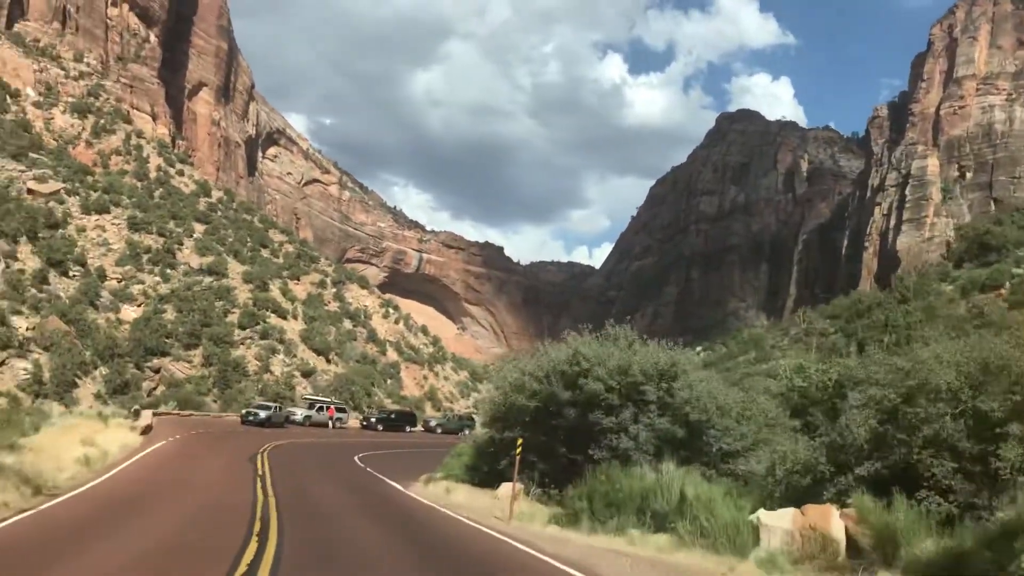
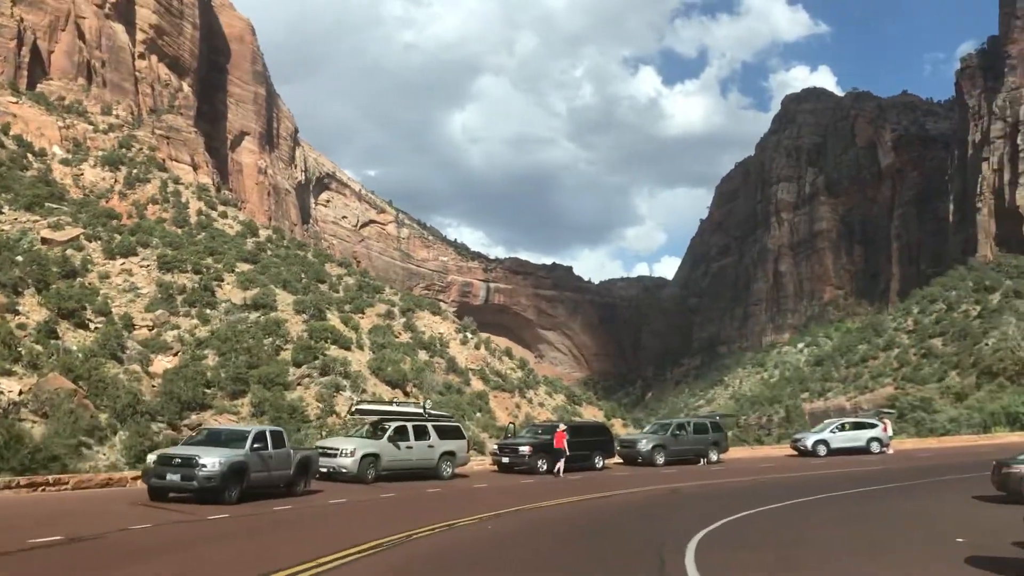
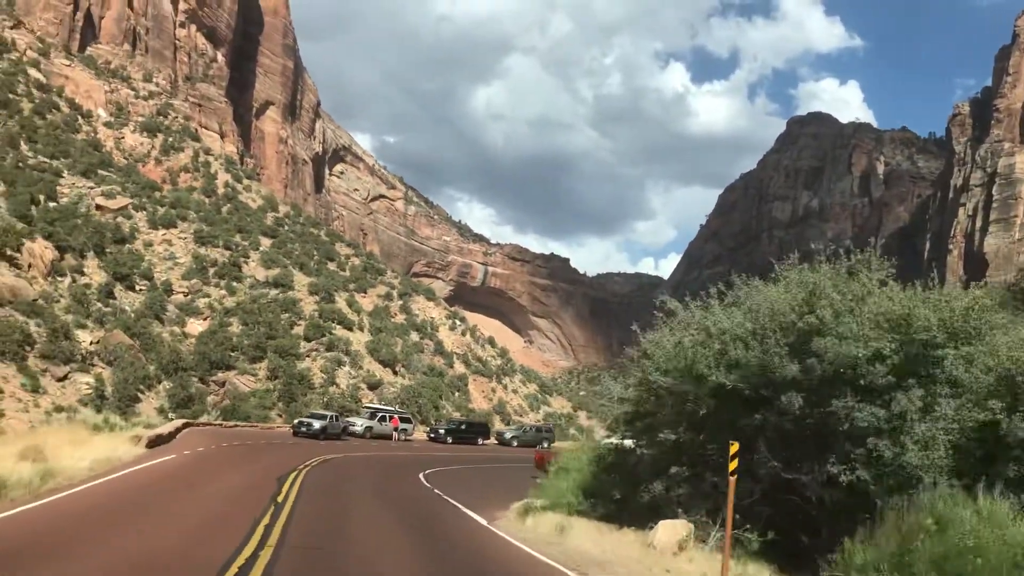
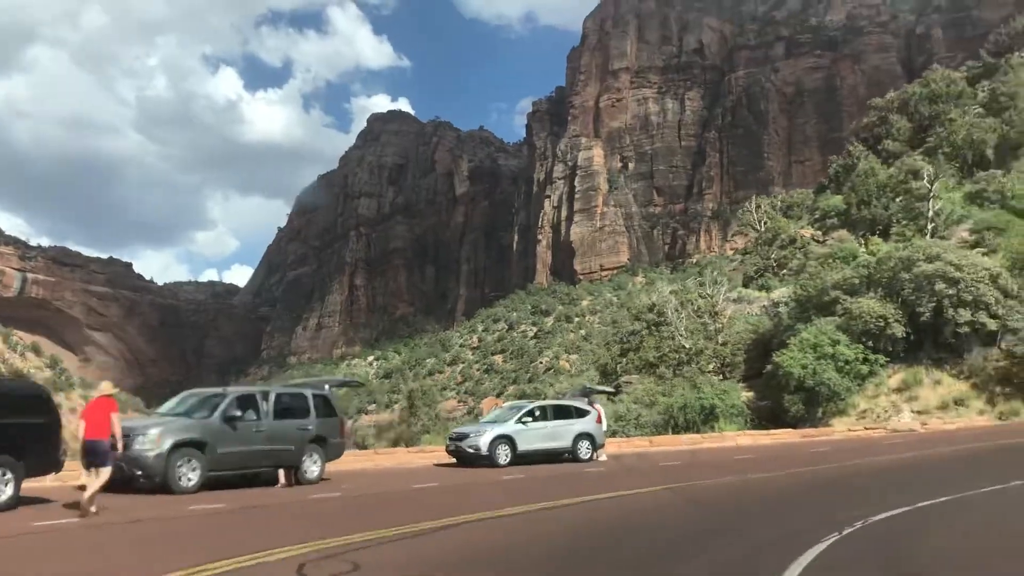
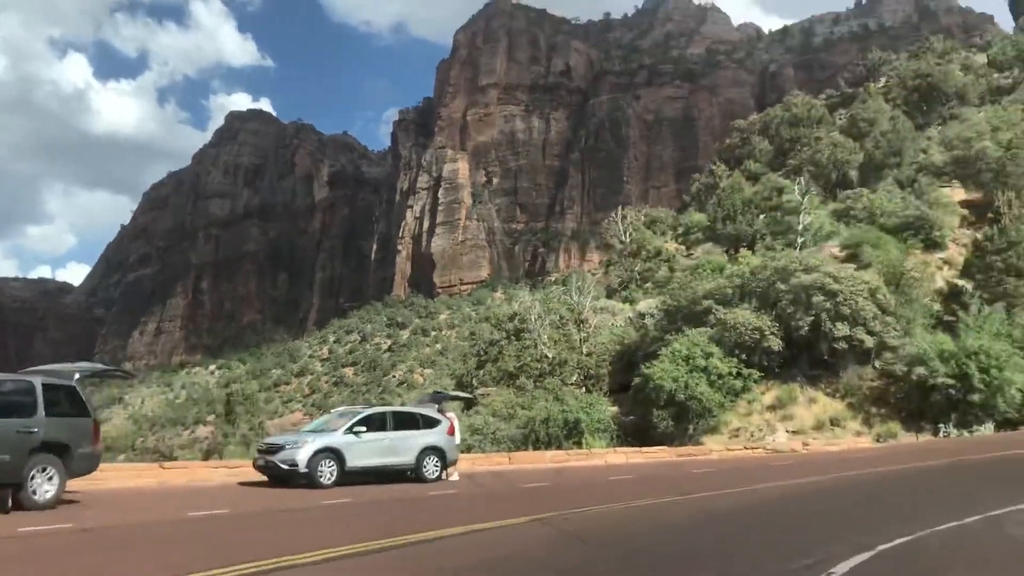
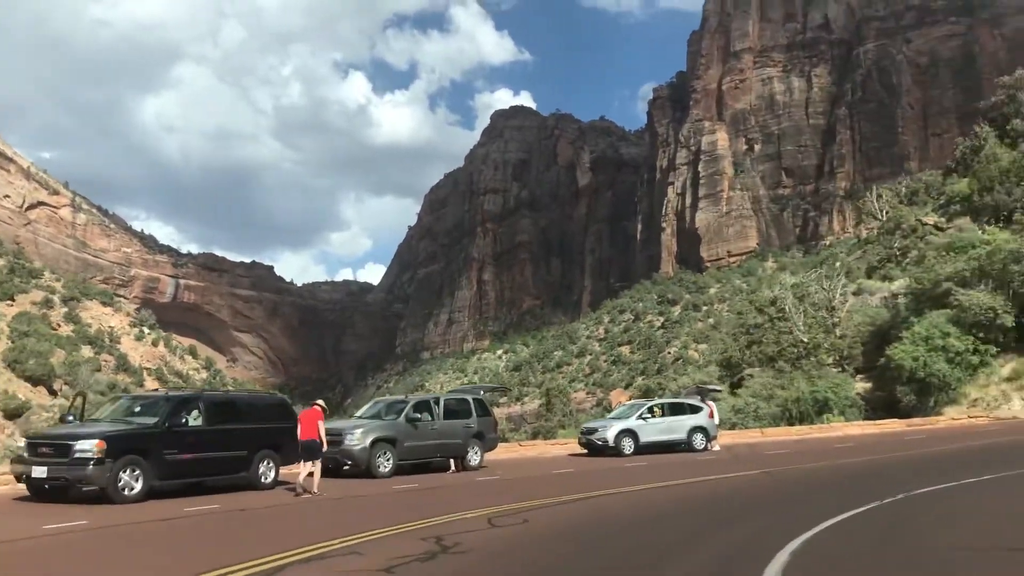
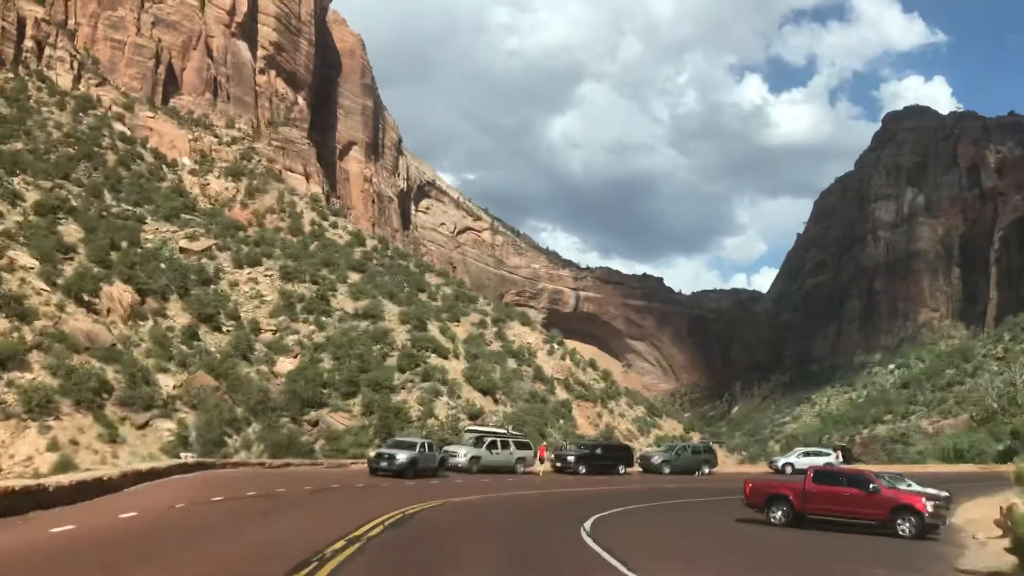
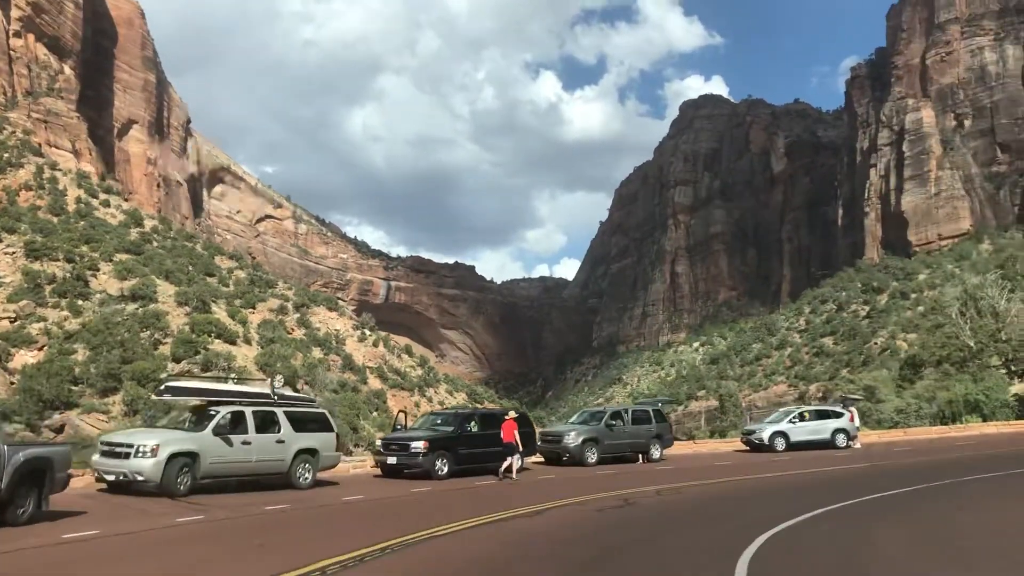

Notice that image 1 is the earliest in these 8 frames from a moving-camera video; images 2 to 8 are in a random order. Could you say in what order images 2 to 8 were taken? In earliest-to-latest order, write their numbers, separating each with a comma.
3, 7, 2, 8, 6, 4, 5
